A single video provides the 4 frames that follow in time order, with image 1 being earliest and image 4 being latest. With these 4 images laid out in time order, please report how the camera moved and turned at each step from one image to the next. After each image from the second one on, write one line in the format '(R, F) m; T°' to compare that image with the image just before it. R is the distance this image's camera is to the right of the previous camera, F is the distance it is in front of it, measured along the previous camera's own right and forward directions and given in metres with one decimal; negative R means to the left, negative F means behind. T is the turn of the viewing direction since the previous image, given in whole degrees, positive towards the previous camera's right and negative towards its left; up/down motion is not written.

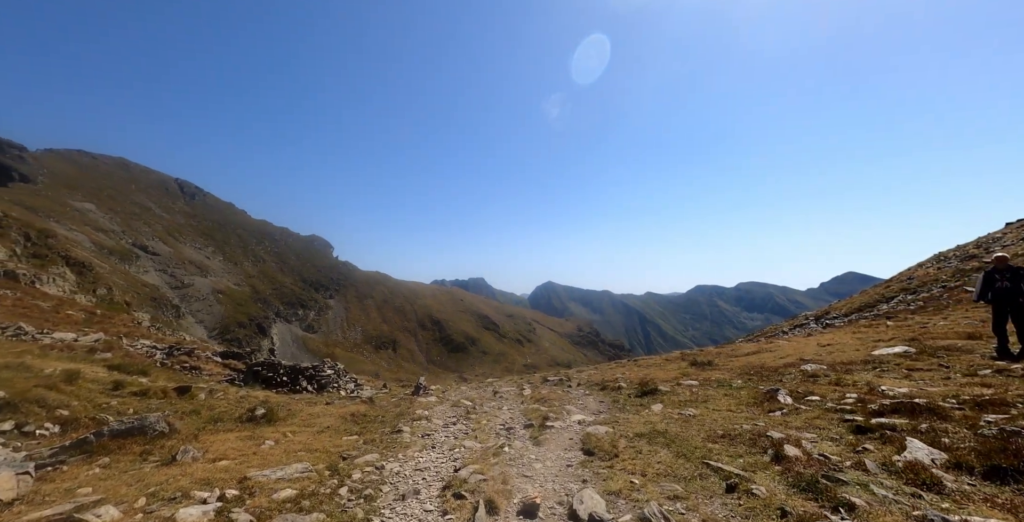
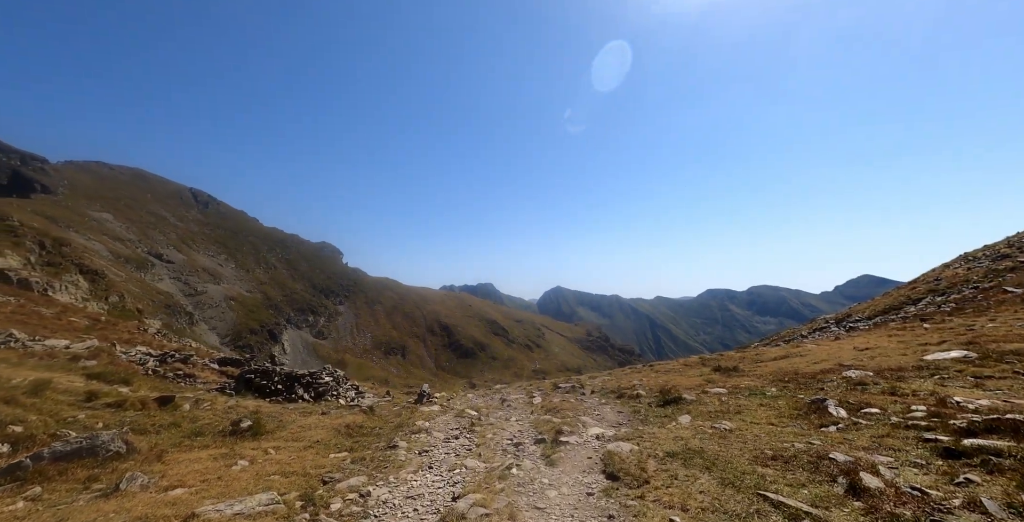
(+0.1, +2.1) m; -1°
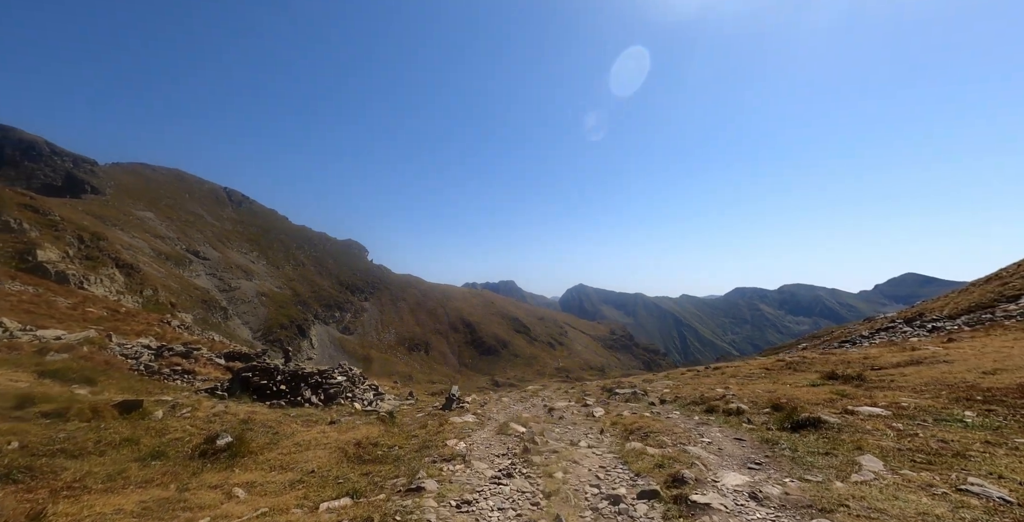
(-1.9, +6.2) m; -3°
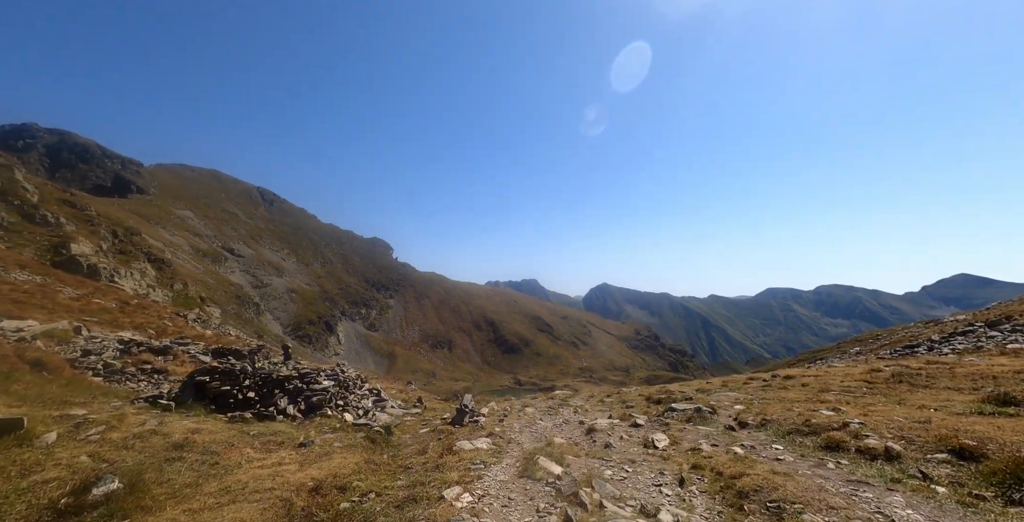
(-0.3, +6.4) m; -3°
